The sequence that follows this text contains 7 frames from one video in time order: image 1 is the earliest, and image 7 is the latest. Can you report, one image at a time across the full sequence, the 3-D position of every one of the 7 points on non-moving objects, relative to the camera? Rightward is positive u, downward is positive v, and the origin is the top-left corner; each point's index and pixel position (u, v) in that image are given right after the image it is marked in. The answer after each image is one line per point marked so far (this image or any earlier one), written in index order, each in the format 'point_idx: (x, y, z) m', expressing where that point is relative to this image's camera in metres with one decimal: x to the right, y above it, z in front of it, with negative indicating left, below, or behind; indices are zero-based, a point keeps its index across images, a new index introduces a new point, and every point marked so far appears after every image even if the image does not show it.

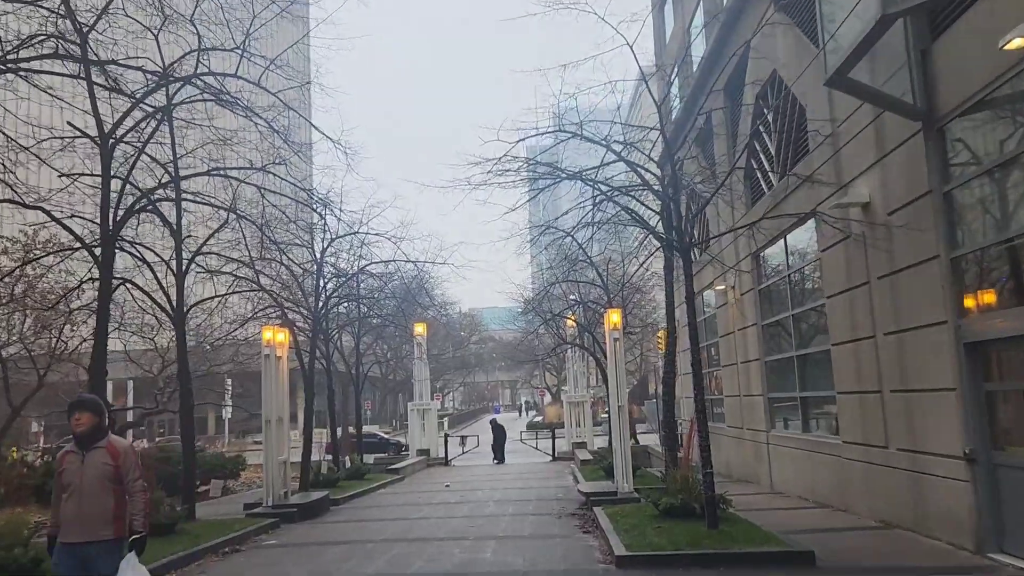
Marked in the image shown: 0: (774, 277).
0: (+5.7, +0.2, +17.0) m
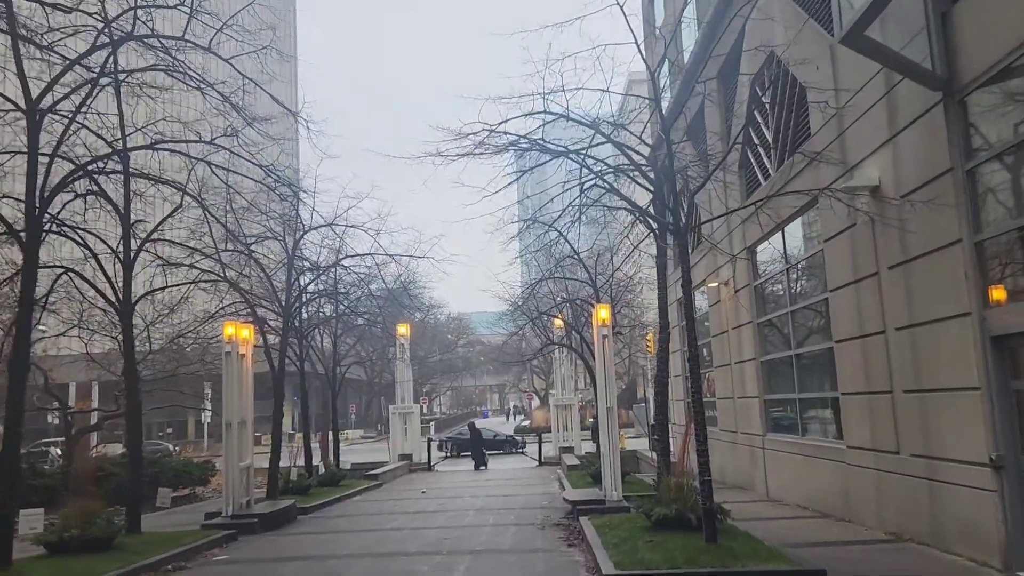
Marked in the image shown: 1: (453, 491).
0: (+5.3, +0.3, +16.1) m
1: (-1.5, -5.1, +19.7) m
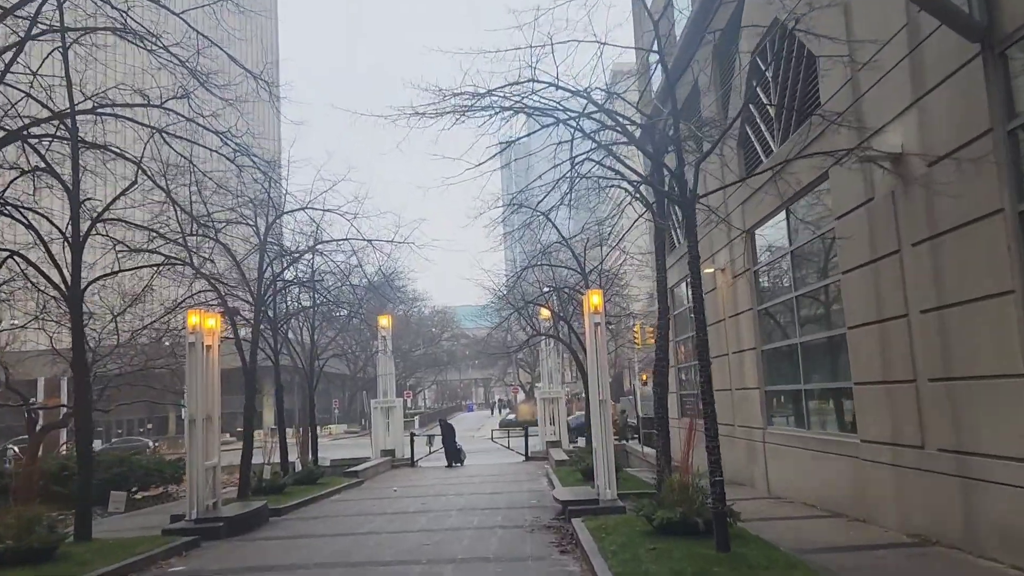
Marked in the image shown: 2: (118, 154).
0: (+5.1, +0.6, +15.2) m
1: (-1.8, -4.8, +18.8) m
2: (-5.5, +1.9, +10.9) m
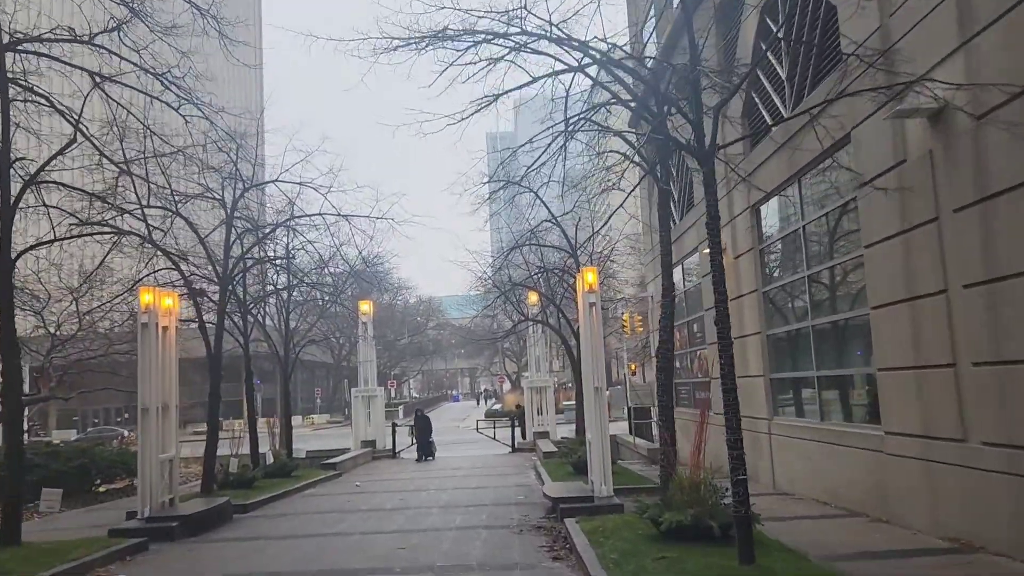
0: (+4.8, +1.0, +14.0) m
1: (-2.1, -4.4, +17.6) m
2: (-5.7, +2.2, +9.6) m
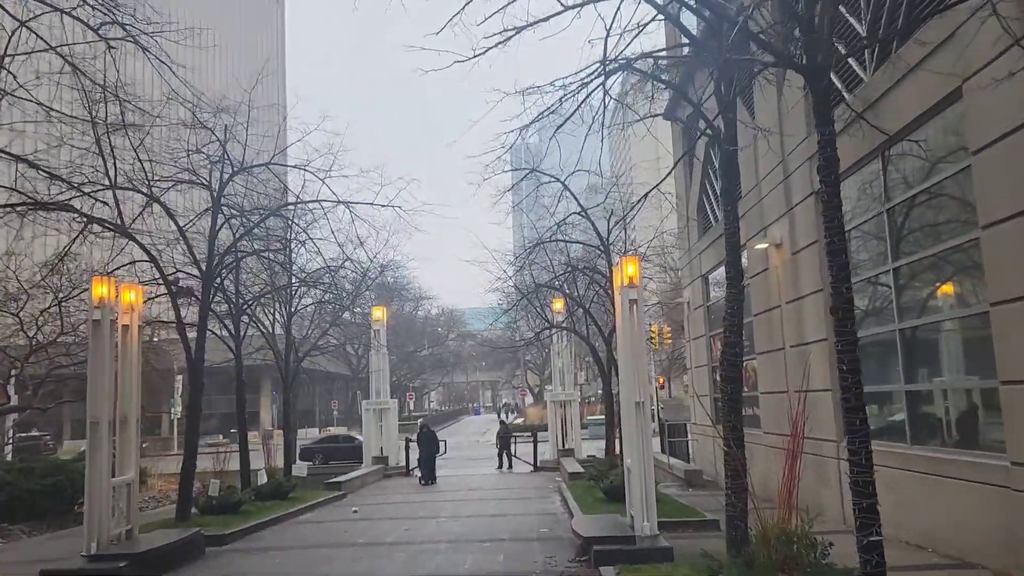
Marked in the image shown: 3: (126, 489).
0: (+5.2, +1.0, +11.8) m
1: (-1.7, -4.4, +15.5) m
2: (-5.4, +2.4, +7.7) m
3: (-5.2, -2.7, +10.5) m
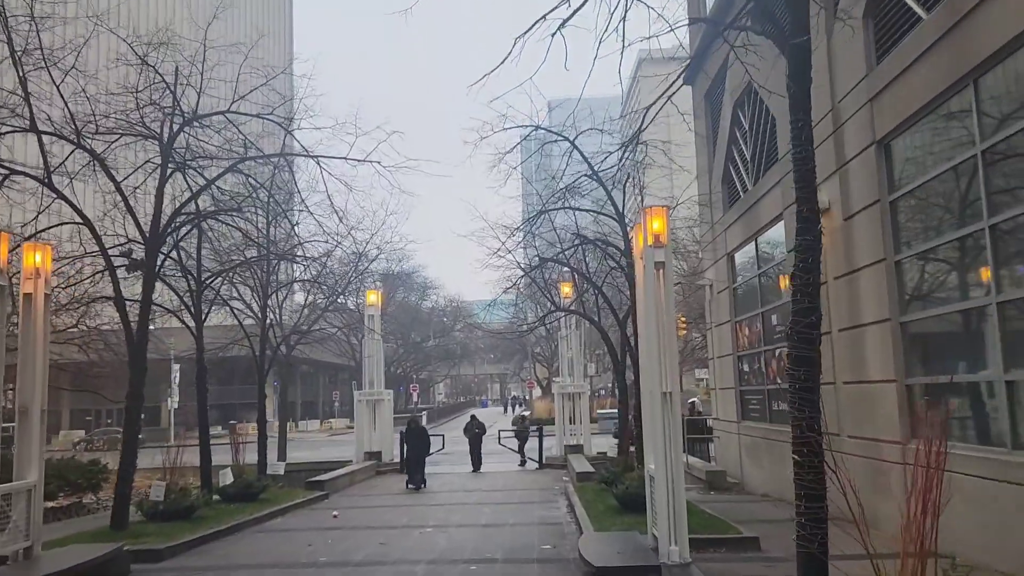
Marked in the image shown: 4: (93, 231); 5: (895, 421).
0: (+5.1, +1.4, +9.6) m
1: (-1.7, -3.9, +13.4) m
2: (-5.5, +2.8, +5.6) m
3: (-5.3, -2.2, +8.4) m
4: (-6.1, +0.8, +11.4) m
5: (+5.2, -1.8, +10.5) m
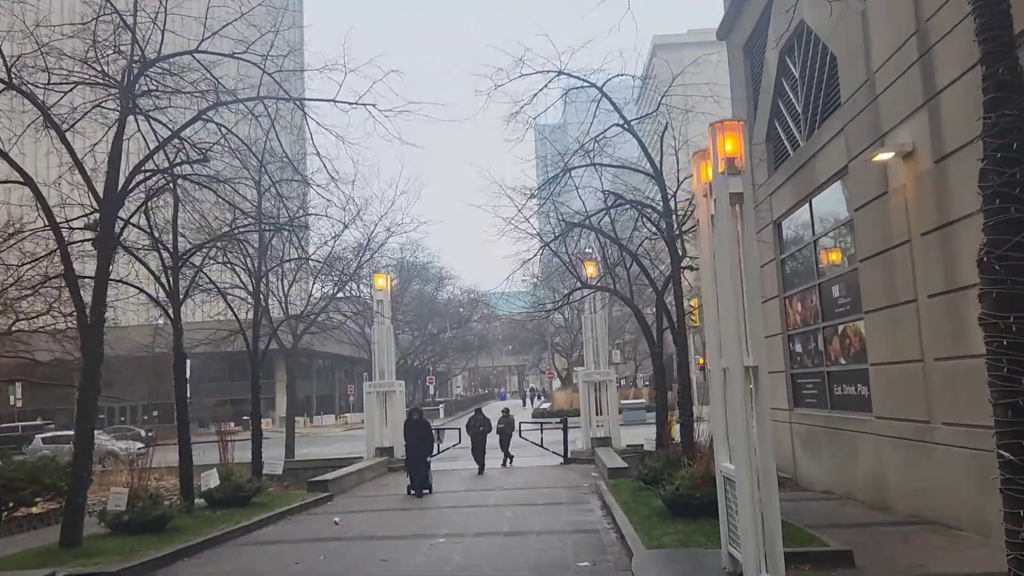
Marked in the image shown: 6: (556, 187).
0: (+5.4, +1.9, +7.5) m
1: (-1.3, -3.5, +11.5) m
2: (-5.4, +3.1, +3.8) m
3: (-5.0, -1.9, +6.6) m
4: (-5.9, +1.1, +9.5) m
5: (+5.5, -1.2, +8.4) m
6: (+0.8, +1.8, +13.7) m
